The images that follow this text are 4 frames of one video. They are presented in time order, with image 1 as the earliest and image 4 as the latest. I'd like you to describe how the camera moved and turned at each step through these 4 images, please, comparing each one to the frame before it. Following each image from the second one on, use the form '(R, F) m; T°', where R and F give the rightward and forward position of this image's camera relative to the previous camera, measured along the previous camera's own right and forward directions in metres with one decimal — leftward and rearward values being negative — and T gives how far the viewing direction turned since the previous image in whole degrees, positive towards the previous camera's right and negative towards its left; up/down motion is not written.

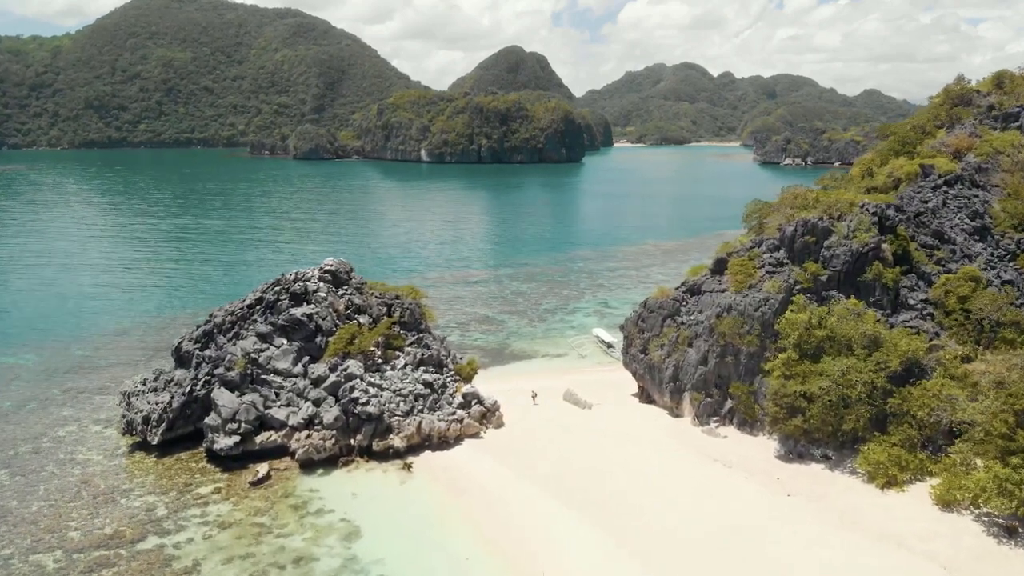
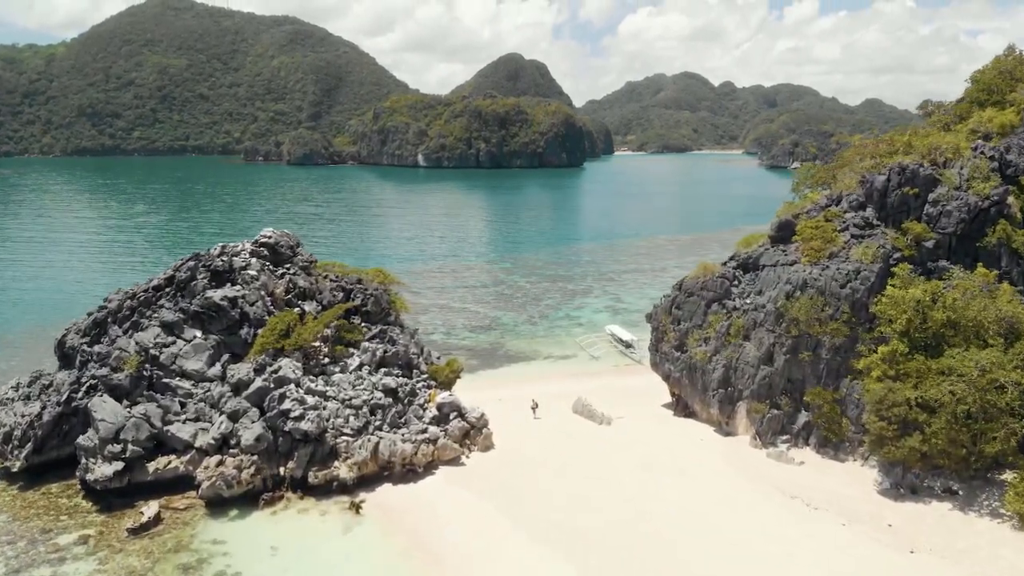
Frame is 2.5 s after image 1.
(+0.2, +7.8) m; 0°
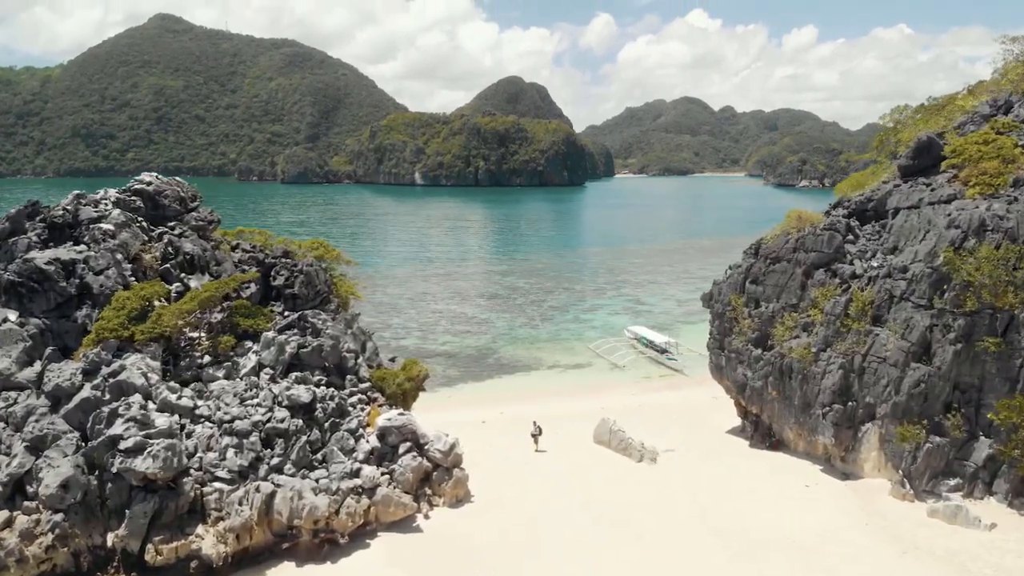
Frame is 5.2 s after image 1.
(+0.2, +8.2) m; 0°
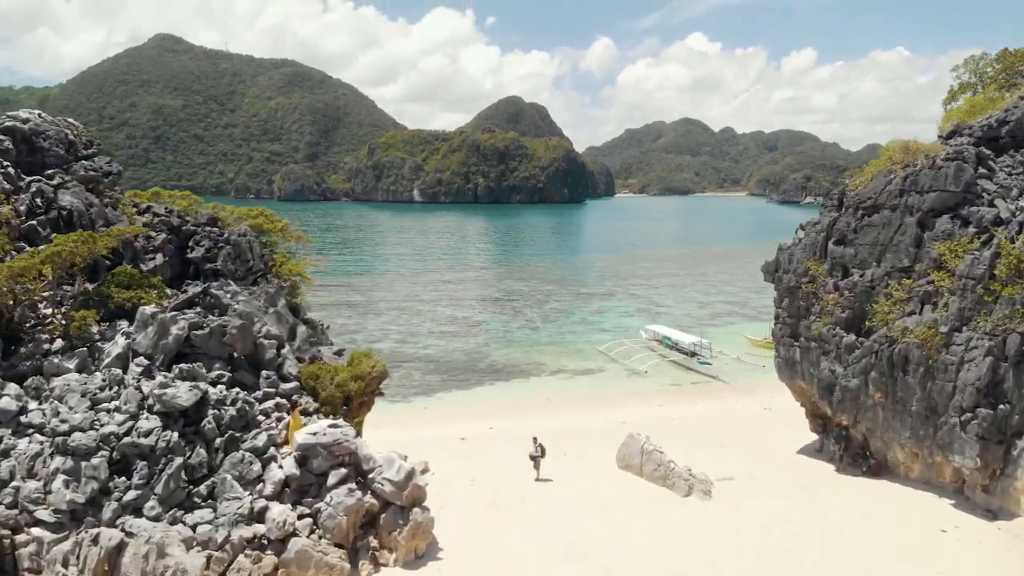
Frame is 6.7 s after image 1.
(+0.1, +4.4) m; 0°
